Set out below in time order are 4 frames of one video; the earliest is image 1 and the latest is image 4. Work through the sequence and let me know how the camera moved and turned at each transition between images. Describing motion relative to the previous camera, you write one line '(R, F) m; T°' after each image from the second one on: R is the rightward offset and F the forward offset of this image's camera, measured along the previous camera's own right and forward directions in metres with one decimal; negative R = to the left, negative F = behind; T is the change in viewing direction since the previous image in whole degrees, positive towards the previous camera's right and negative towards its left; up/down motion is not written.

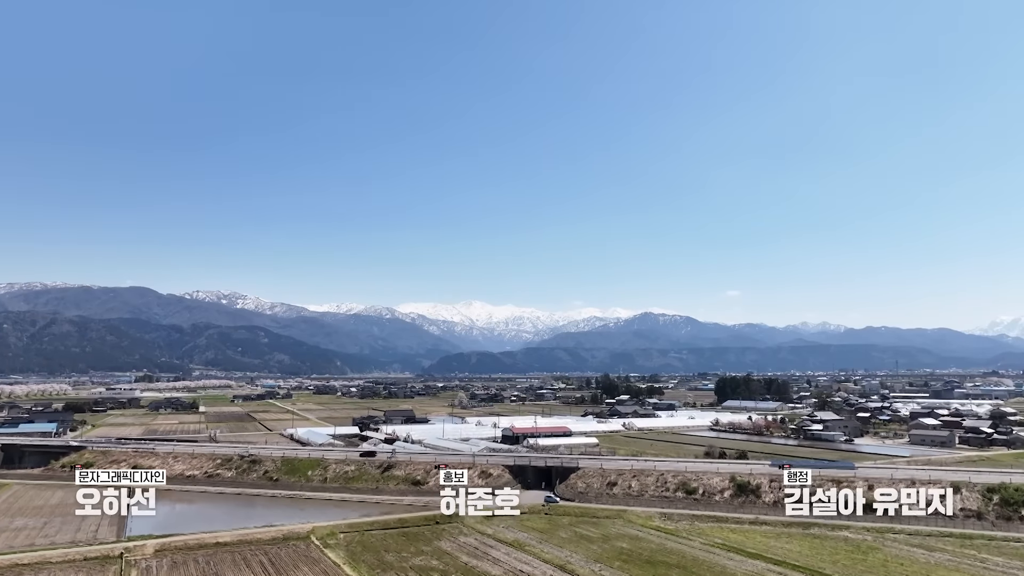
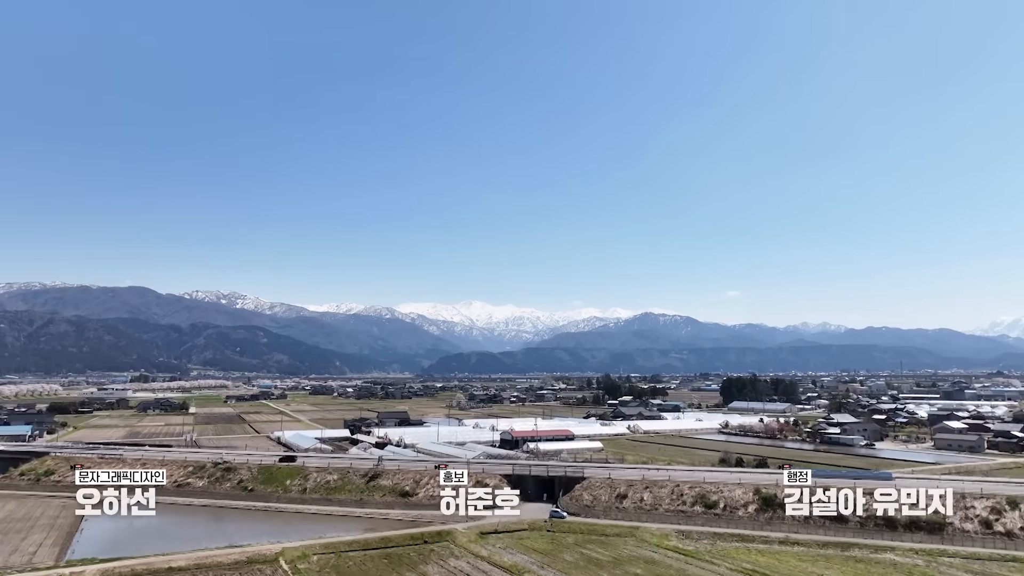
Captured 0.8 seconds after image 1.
(0.0, +2.1) m; 0°
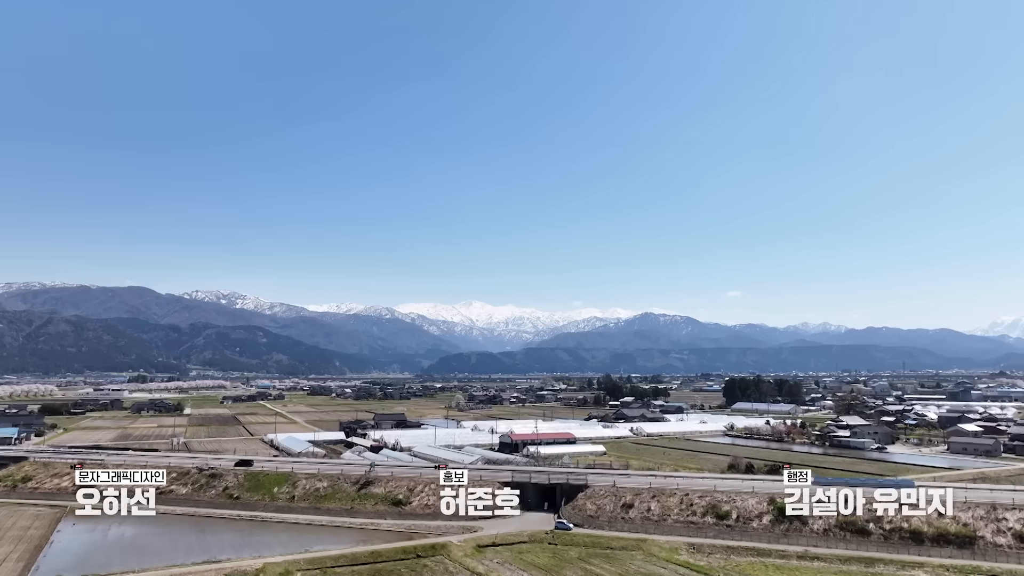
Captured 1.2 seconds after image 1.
(0.0, +1.0) m; 0°
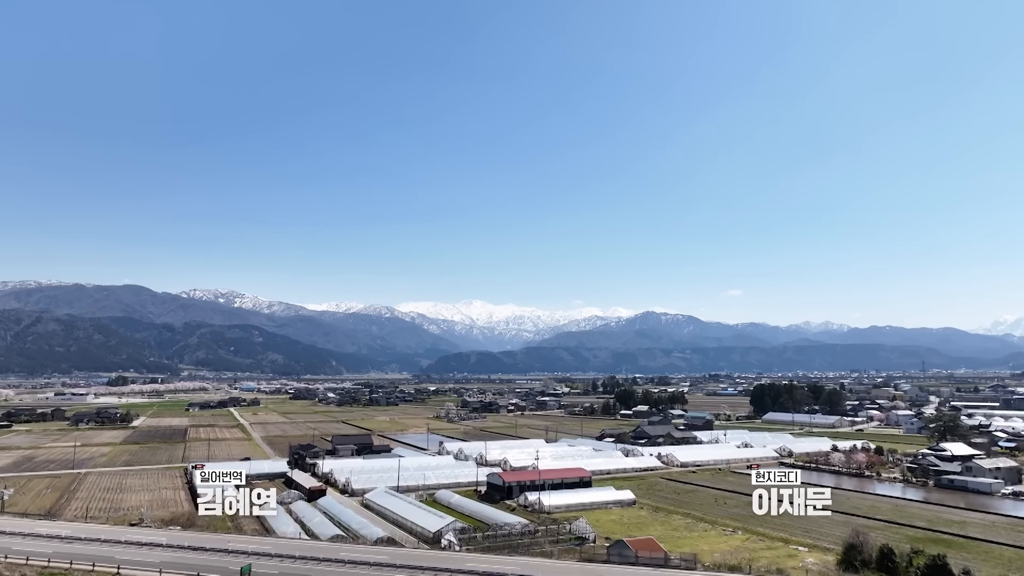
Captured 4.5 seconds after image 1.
(+0.3, +8.7) m; 0°
